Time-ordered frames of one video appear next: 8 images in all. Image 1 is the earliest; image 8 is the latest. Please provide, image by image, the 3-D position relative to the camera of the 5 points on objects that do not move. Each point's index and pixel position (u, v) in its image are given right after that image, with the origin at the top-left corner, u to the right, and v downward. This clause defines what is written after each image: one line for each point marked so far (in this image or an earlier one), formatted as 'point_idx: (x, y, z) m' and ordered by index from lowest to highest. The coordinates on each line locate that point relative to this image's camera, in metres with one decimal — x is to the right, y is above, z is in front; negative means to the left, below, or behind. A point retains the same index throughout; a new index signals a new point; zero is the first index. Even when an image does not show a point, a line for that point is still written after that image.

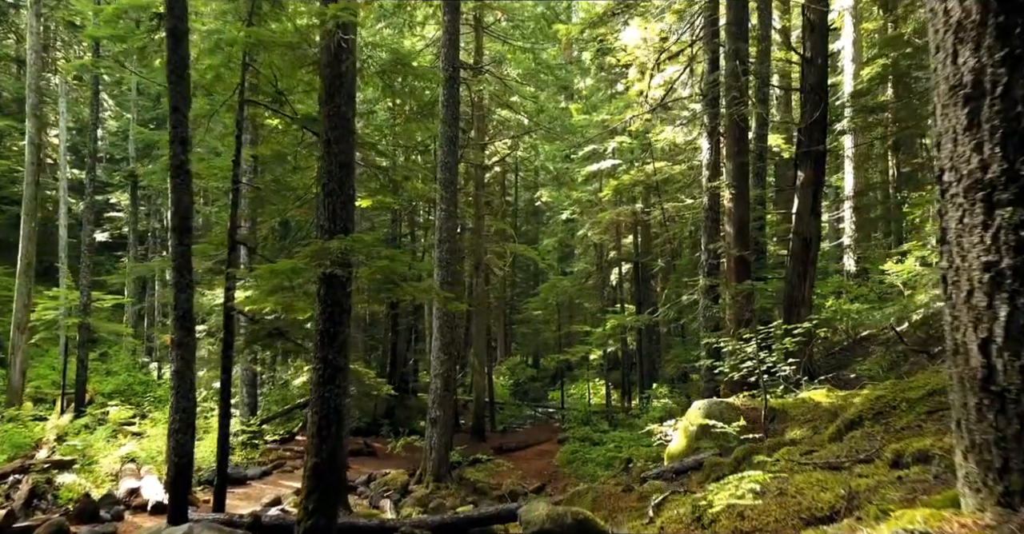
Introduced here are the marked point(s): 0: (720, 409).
0: (+2.5, -1.7, +10.5) m
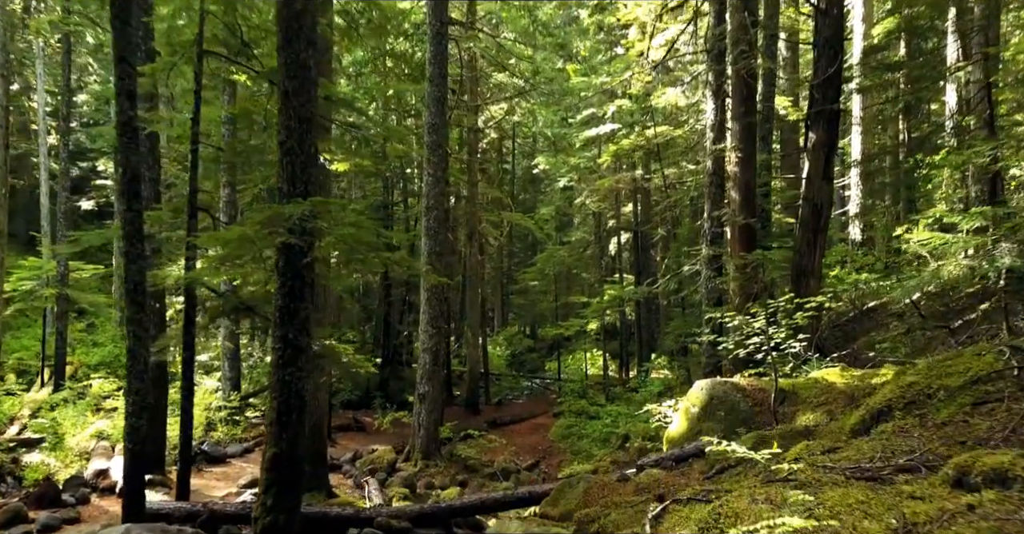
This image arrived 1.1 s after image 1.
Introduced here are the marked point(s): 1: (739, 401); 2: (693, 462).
0: (+2.4, -1.4, +9.7) m
1: (+2.5, -1.5, +9.5) m
2: (+1.9, -2.0, +8.6) m
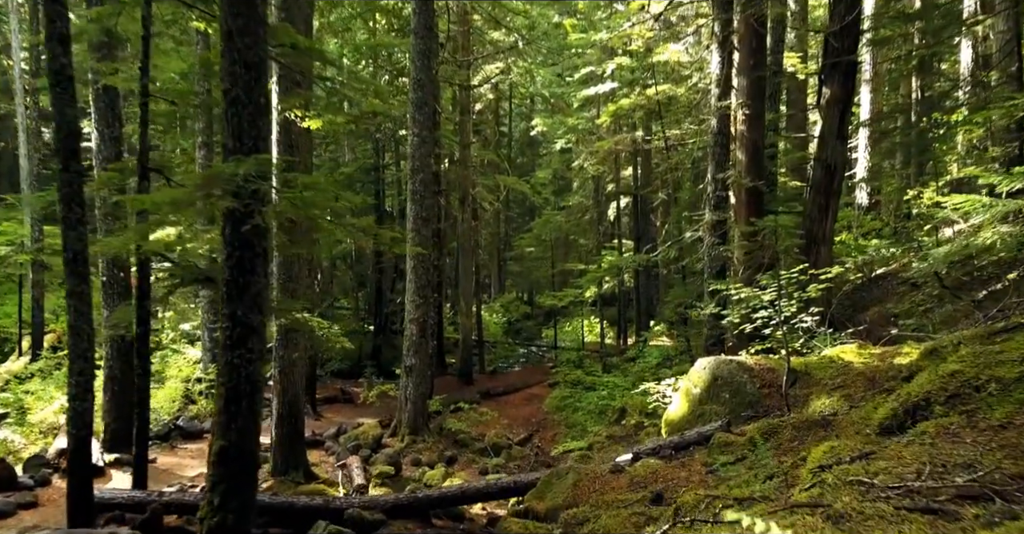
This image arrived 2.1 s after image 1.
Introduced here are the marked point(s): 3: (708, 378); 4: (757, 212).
0: (+2.2, -1.0, +8.8) m
1: (+2.4, -1.2, +8.7) m
2: (+1.7, -1.7, +7.8) m
3: (+2.0, -1.2, +8.9) m
4: (+3.8, +0.8, +12.9) m
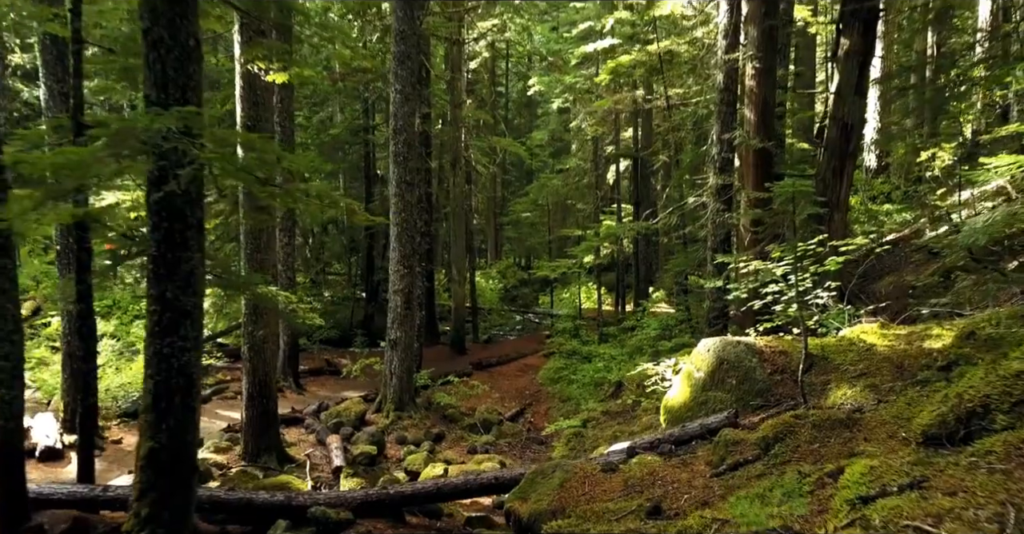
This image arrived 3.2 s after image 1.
0: (+2.1, -0.8, +7.9) m
1: (+2.2, -0.9, +7.8) m
2: (+1.5, -1.5, +6.9) m
3: (+1.9, -0.9, +7.9) m
4: (+3.6, +1.3, +11.9) m
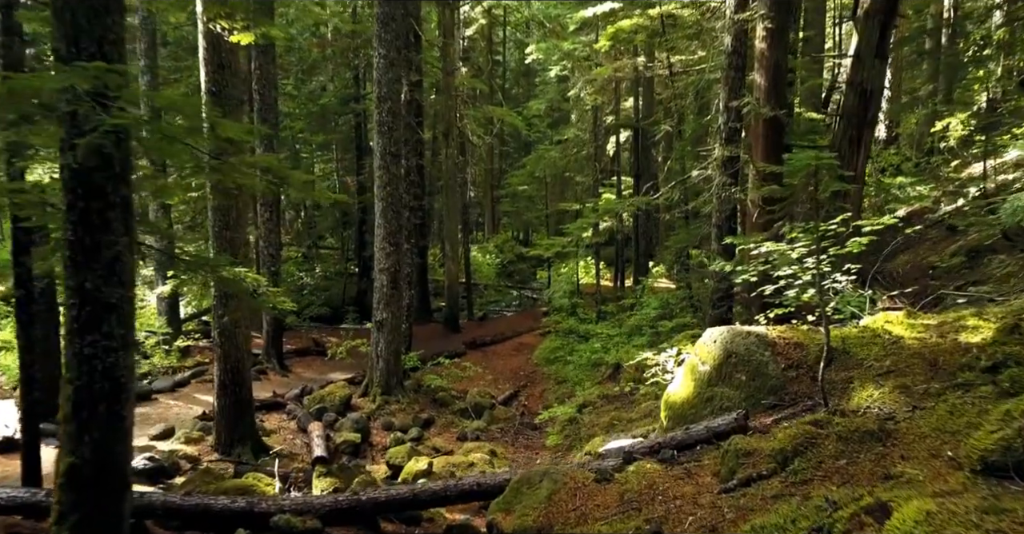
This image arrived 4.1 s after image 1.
0: (+1.9, -0.6, +7.1) m
1: (+2.1, -0.8, +7.0) m
2: (+1.4, -1.4, +6.2) m
3: (+1.7, -0.7, +7.2) m
4: (+3.5, +1.6, +11.1) m
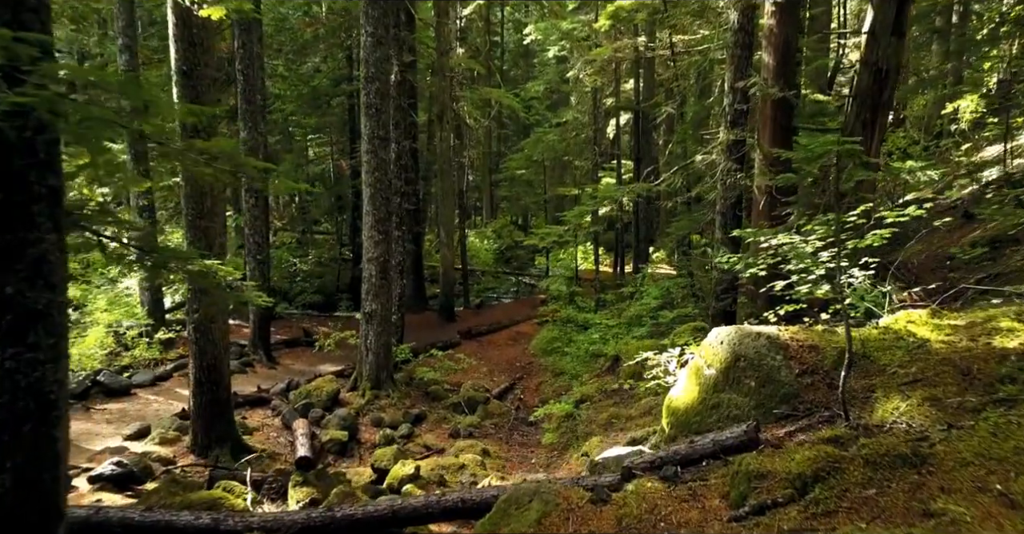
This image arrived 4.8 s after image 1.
0: (+1.9, -0.6, +6.5) m
1: (+2.0, -0.7, +6.4) m
2: (+1.3, -1.3, +5.6) m
3: (+1.6, -0.7, +6.6) m
4: (+3.4, +1.7, +10.4) m
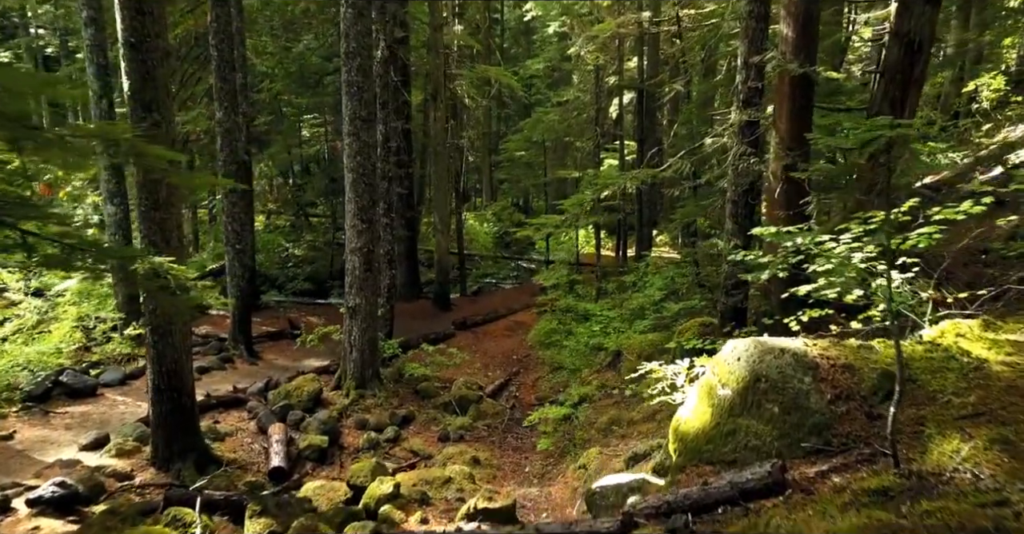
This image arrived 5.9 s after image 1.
0: (+1.7, -0.6, +5.6) m
1: (+1.9, -0.8, +5.5) m
2: (+1.2, -1.4, +4.7) m
3: (+1.5, -0.7, +5.6) m
4: (+3.3, +1.7, +9.4) m
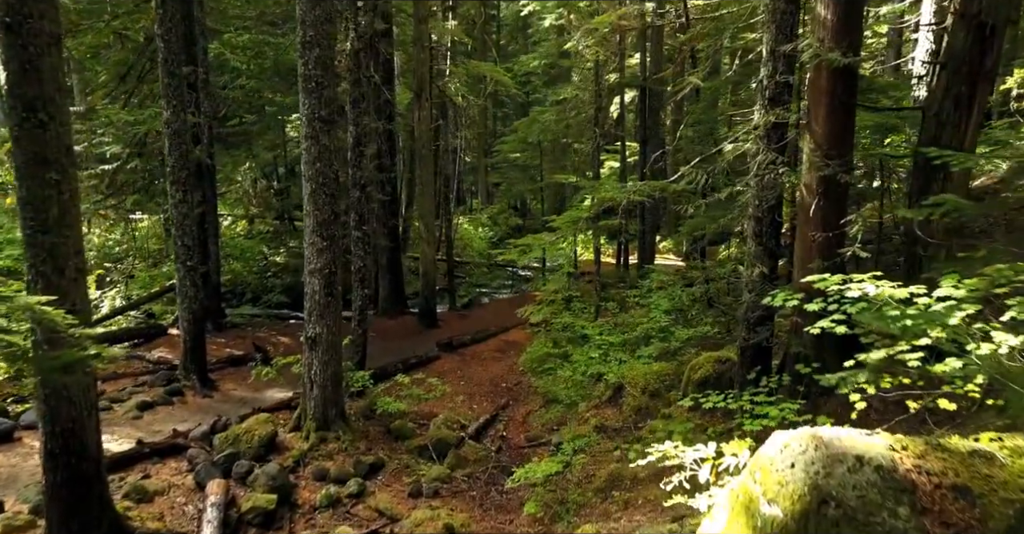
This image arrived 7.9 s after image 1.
0: (+1.5, -0.9, +3.9) m
1: (+1.7, -1.1, +3.7) m
2: (+1.0, -1.7, +2.9) m
3: (+1.3, -1.0, +3.9) m
4: (+3.1, +1.4, +7.7) m
